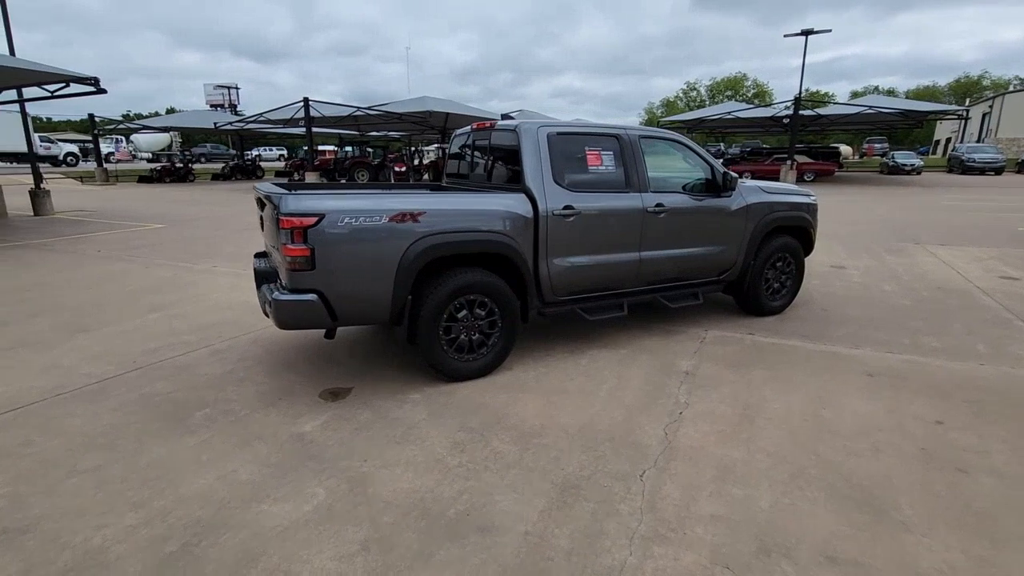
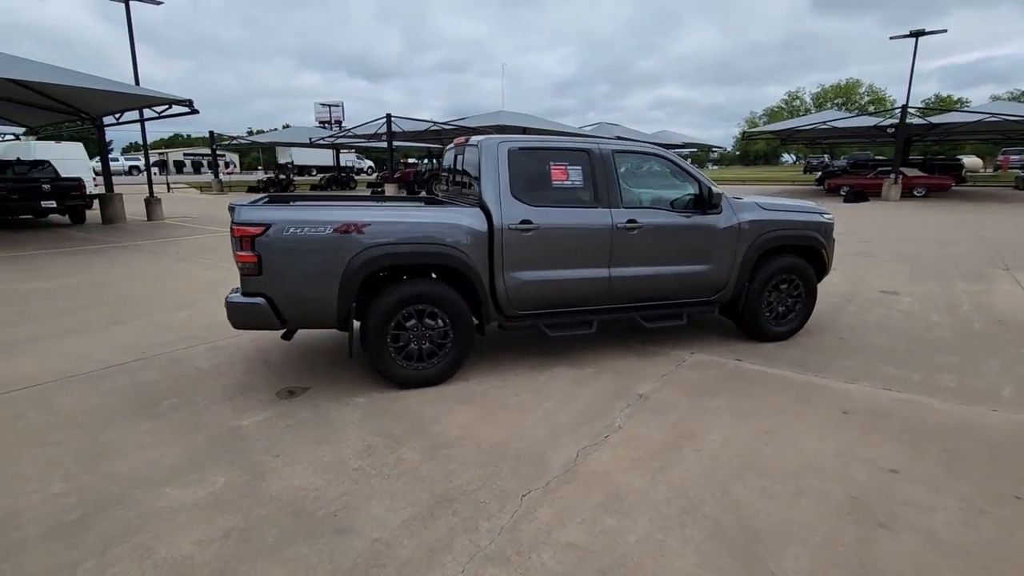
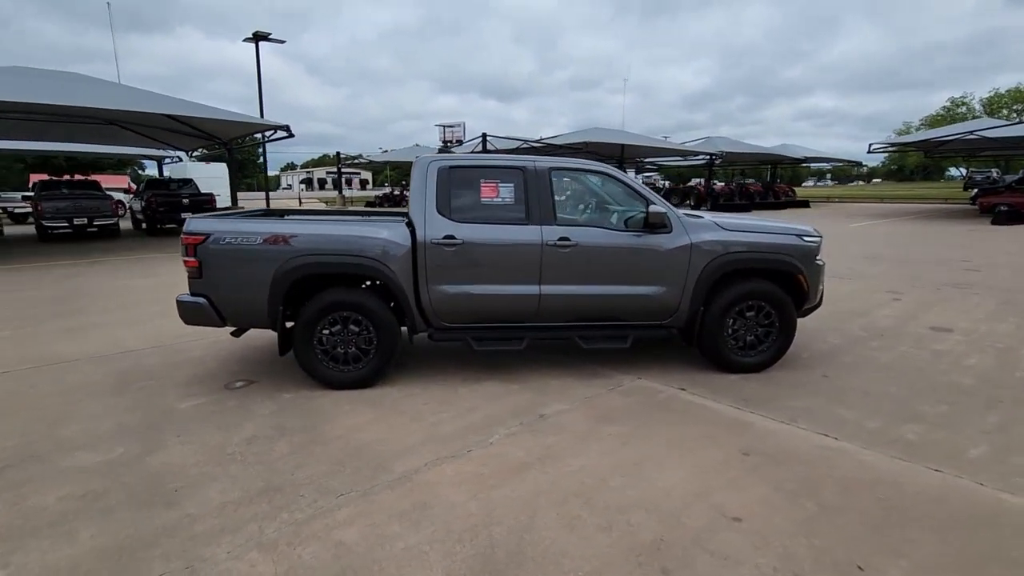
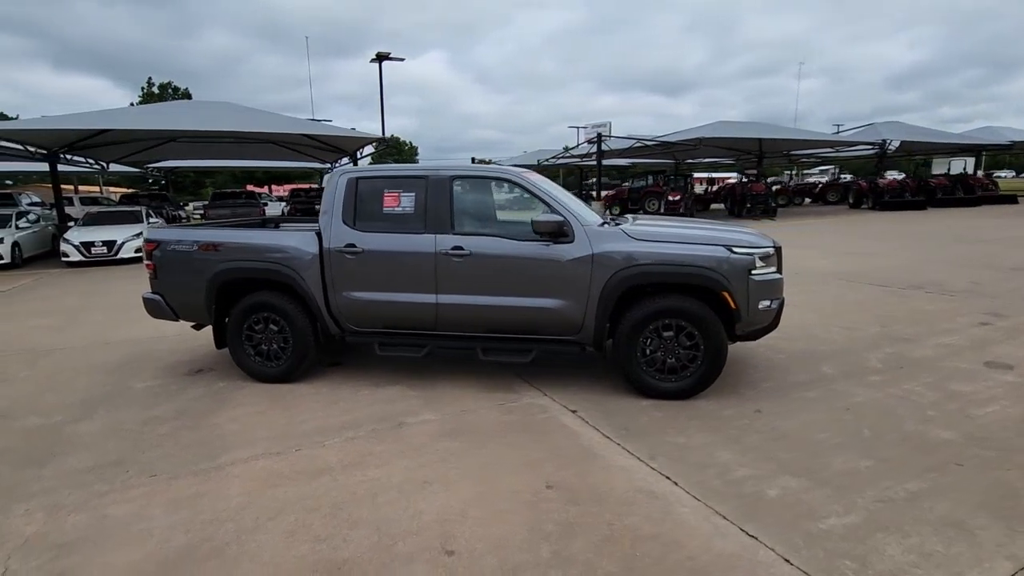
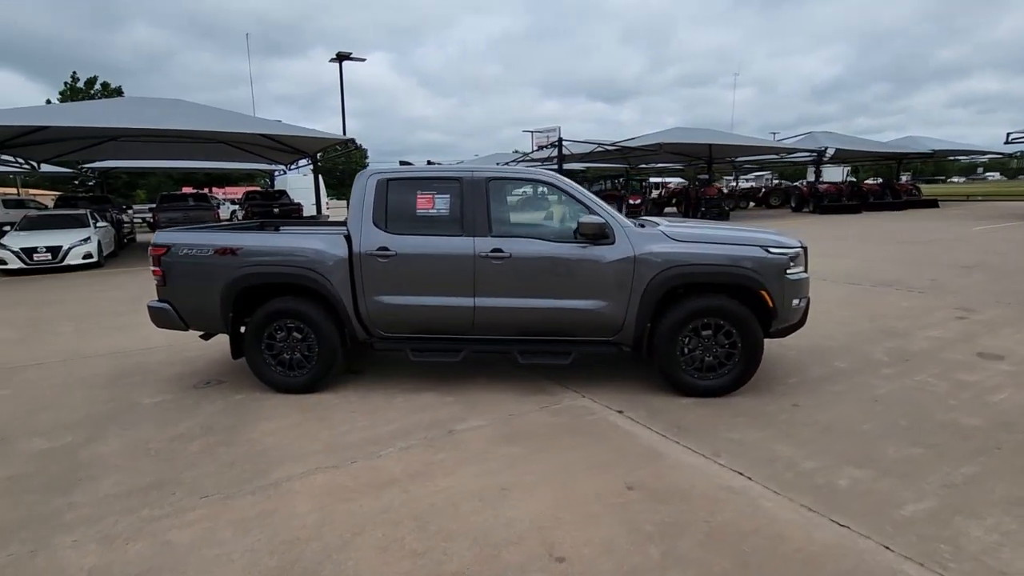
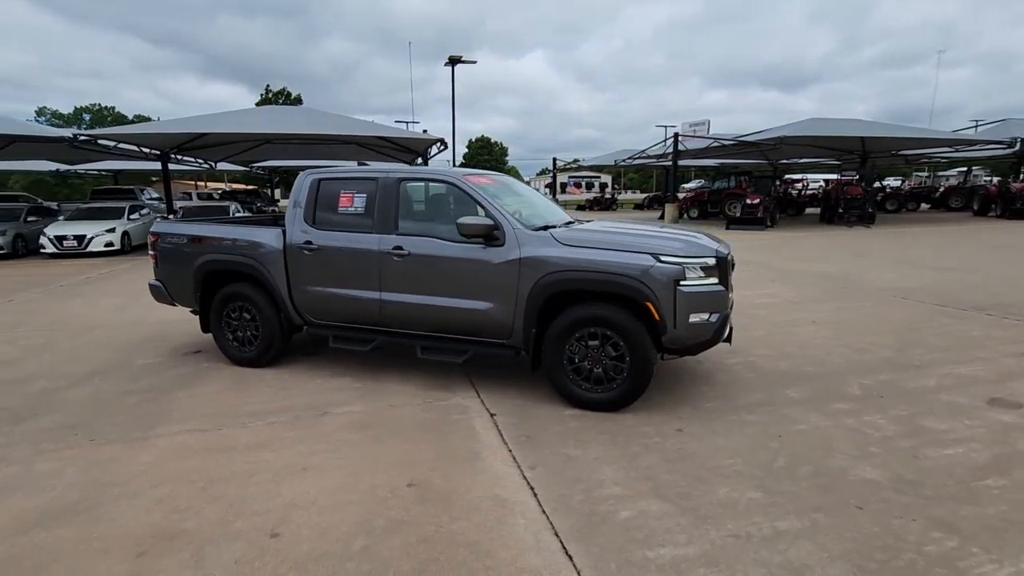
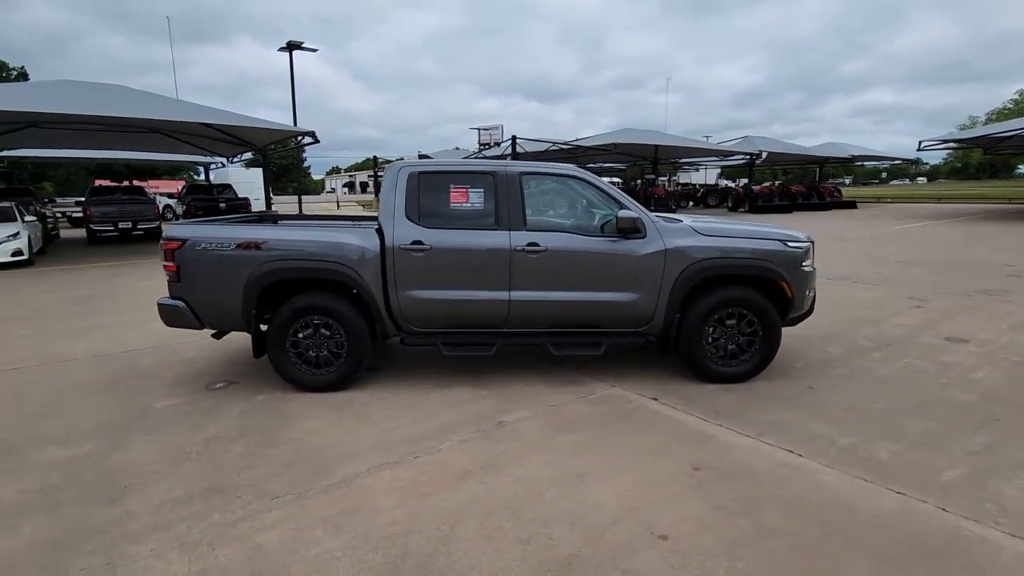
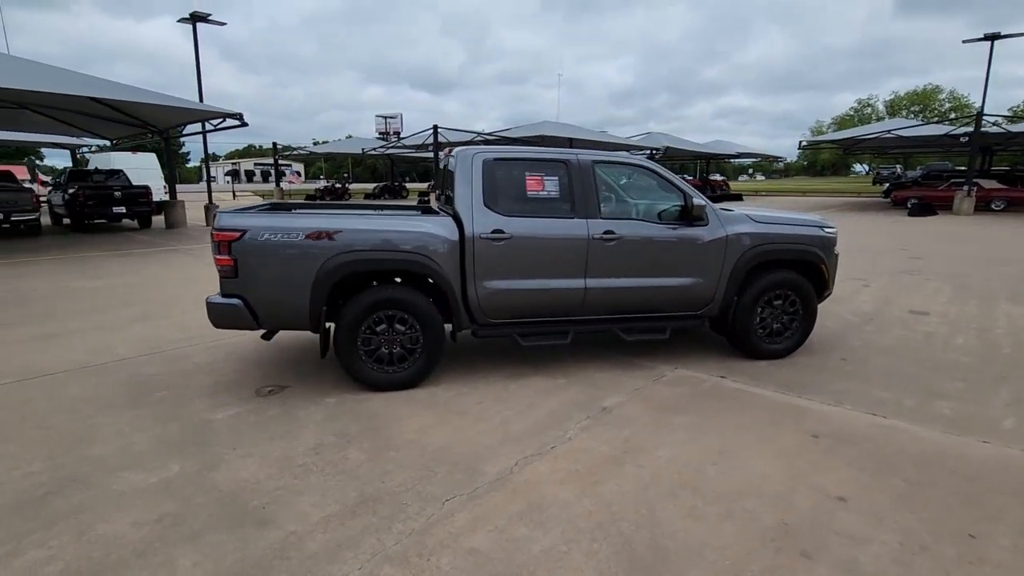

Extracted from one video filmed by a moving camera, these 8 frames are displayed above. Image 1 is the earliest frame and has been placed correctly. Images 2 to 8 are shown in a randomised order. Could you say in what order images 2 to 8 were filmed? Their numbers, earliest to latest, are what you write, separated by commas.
2, 8, 3, 7, 5, 4, 6
